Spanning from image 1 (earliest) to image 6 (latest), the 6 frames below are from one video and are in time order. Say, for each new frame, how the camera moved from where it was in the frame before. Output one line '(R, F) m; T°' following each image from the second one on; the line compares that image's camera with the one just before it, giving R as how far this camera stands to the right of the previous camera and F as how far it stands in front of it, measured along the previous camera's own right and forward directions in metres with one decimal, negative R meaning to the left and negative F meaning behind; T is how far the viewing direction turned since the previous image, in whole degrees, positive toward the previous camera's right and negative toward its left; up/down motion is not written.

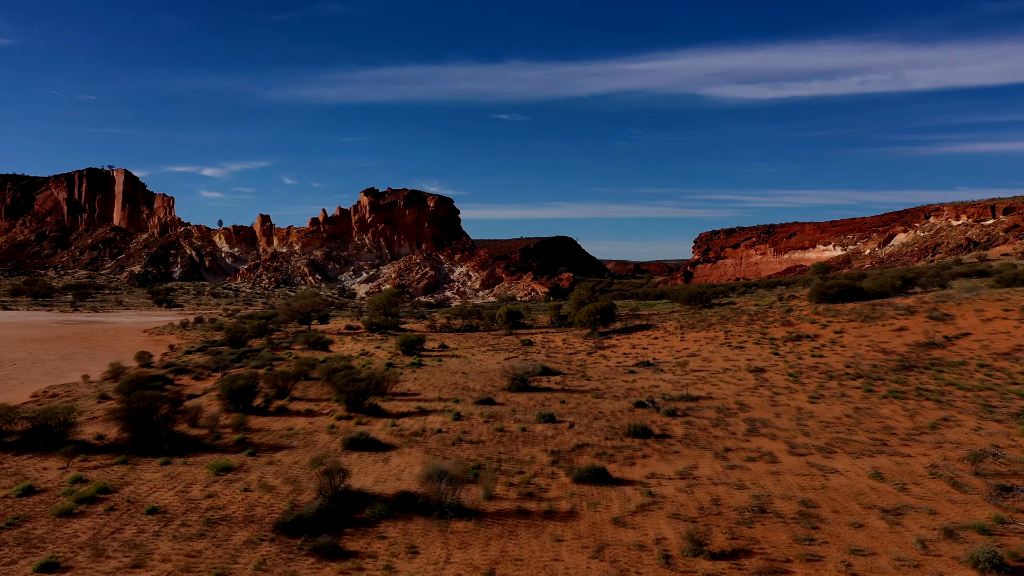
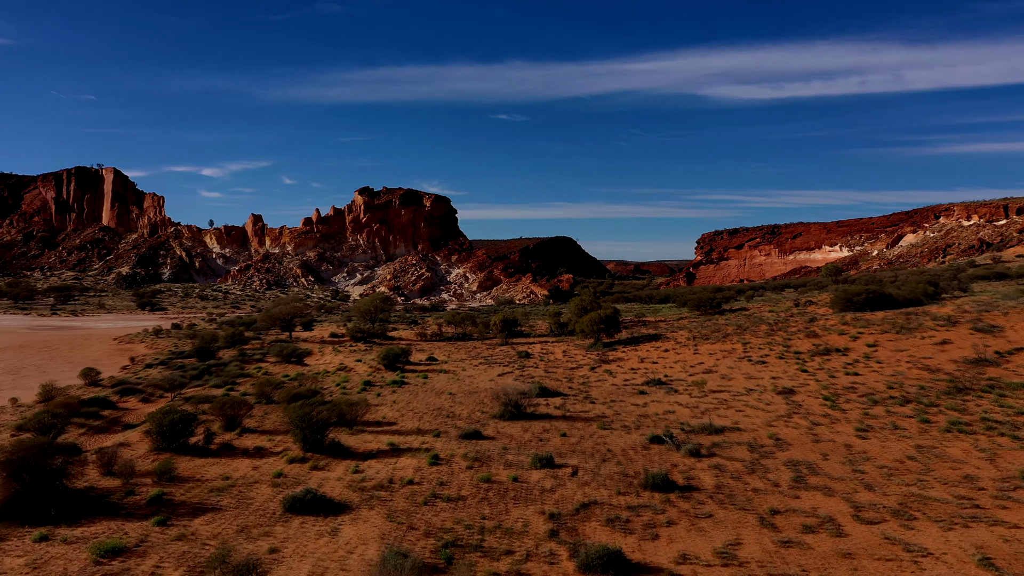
(+0.1, +2.0) m; 0°
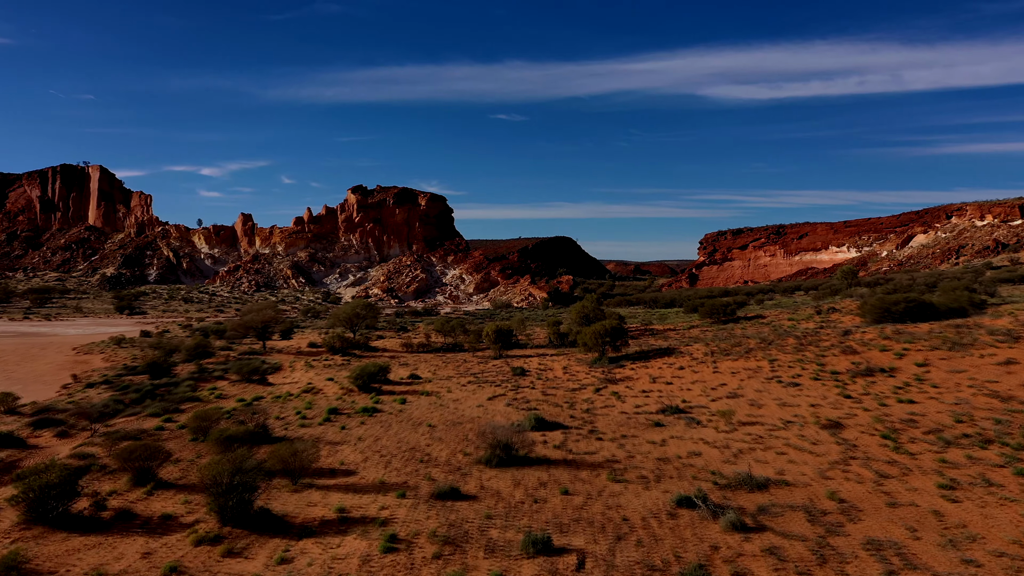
(+0.1, +2.3) m; 0°
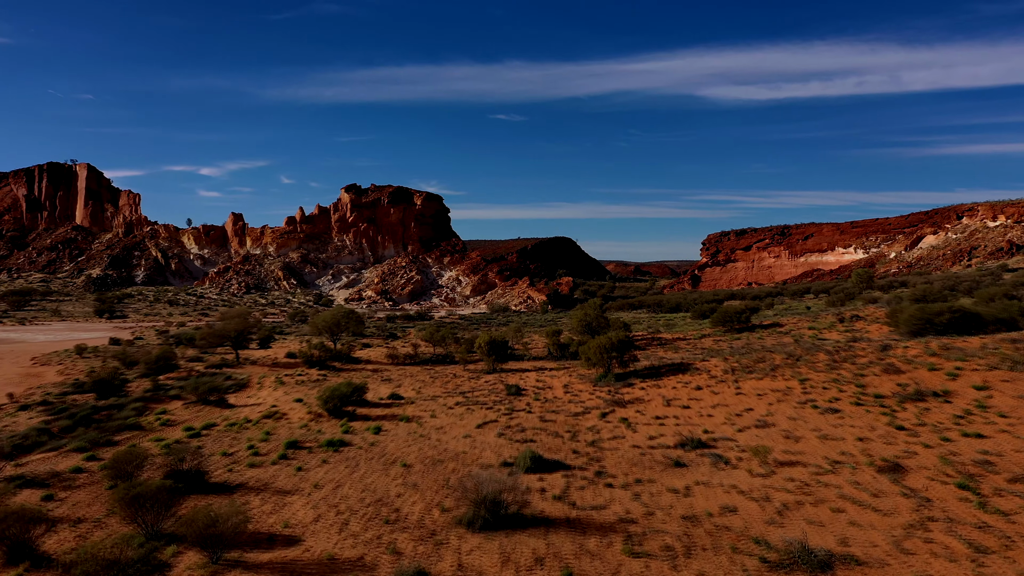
(+0.1, +2.0) m; 0°
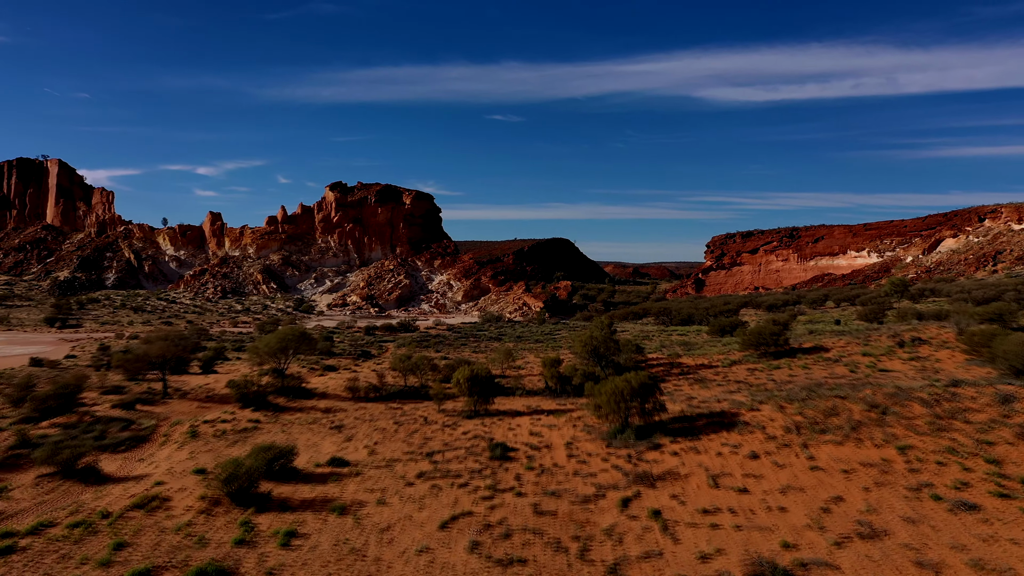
(+0.2, +4.0) m; 0°
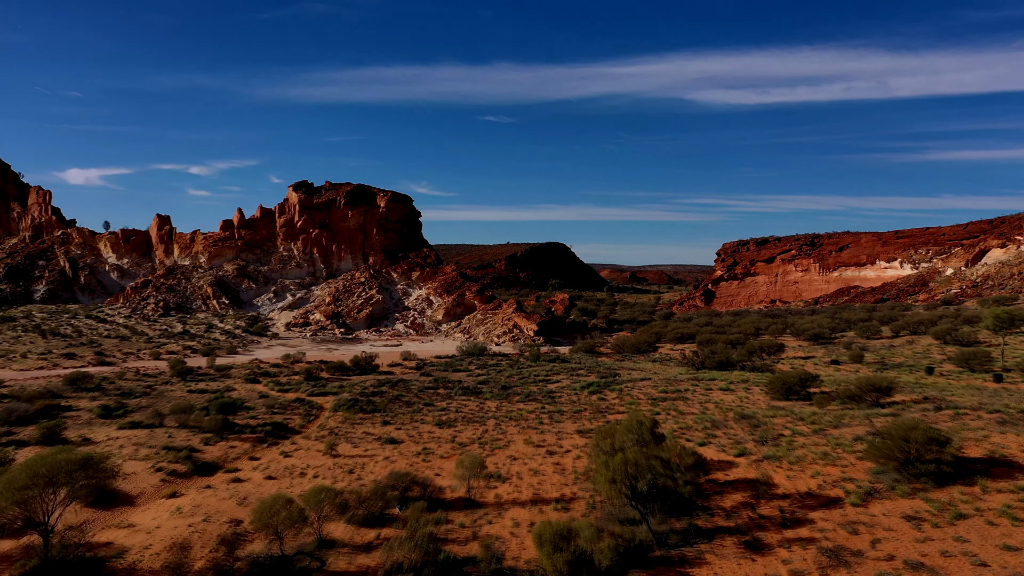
(+0.3, +8.1) m; +1°
